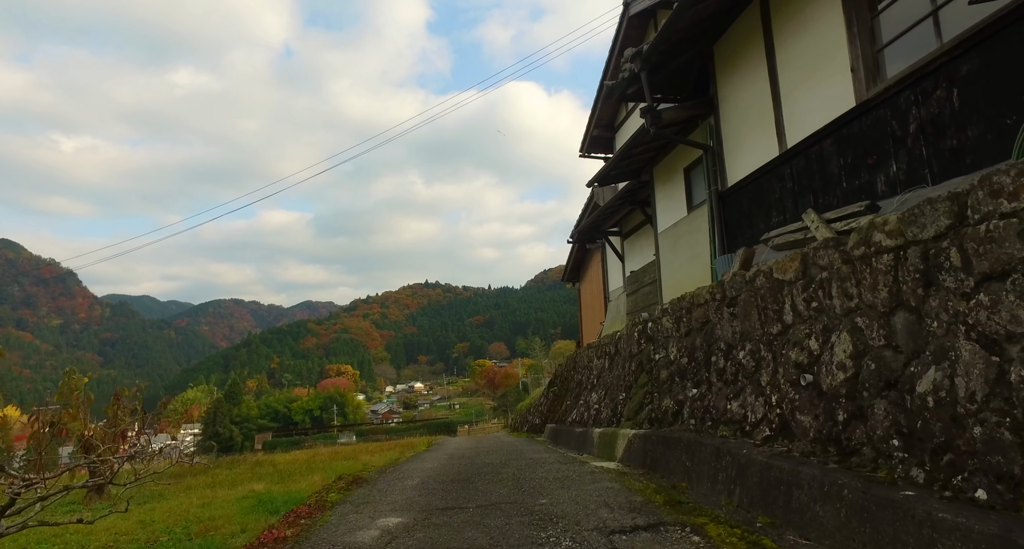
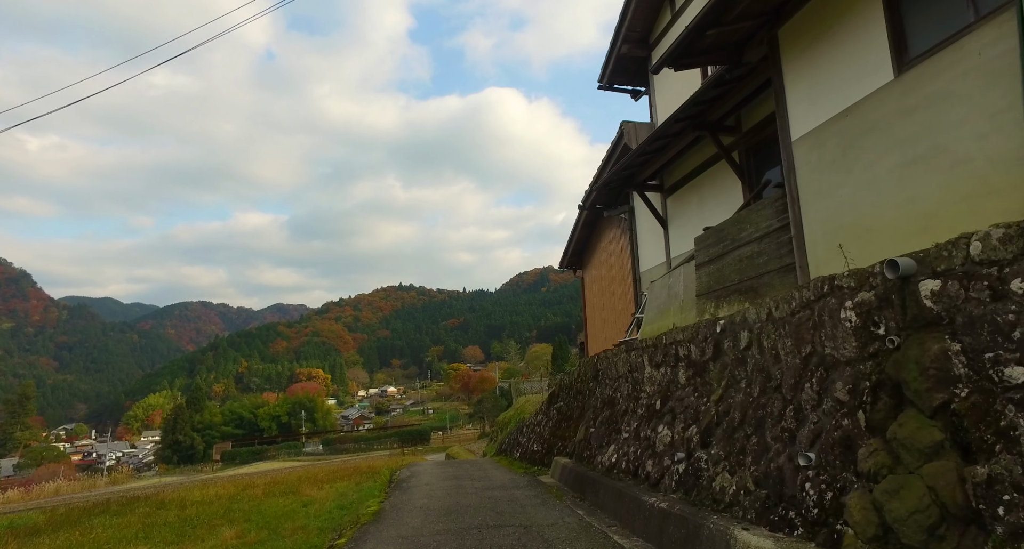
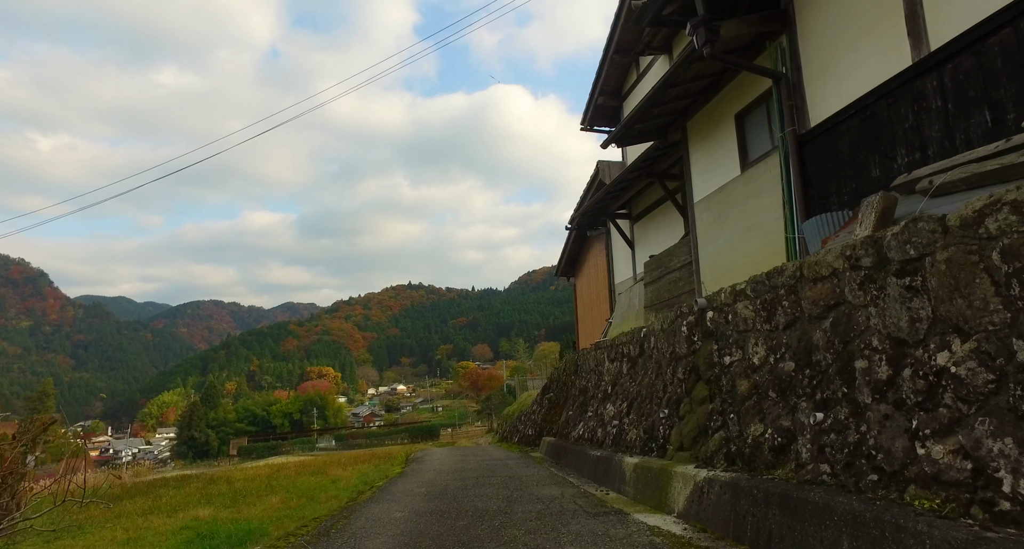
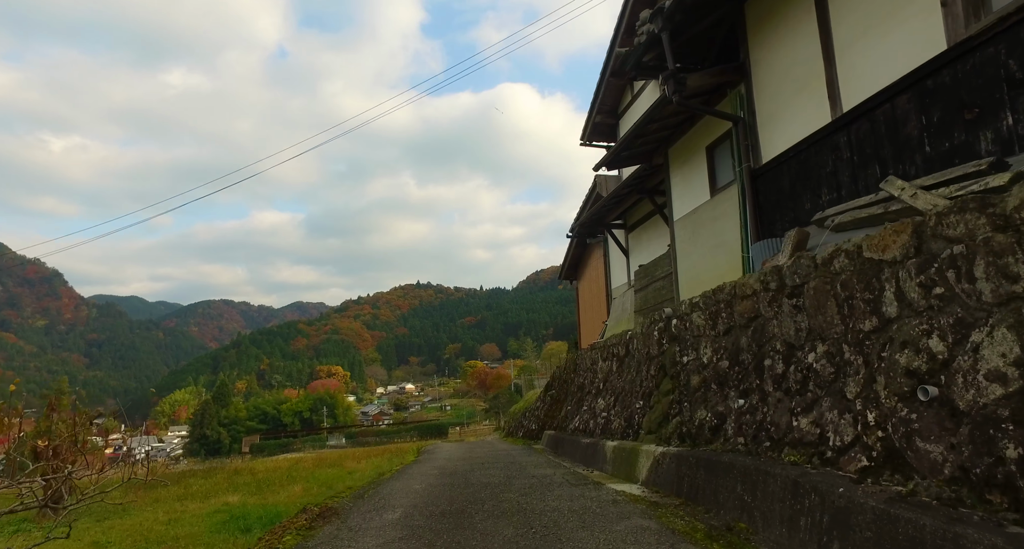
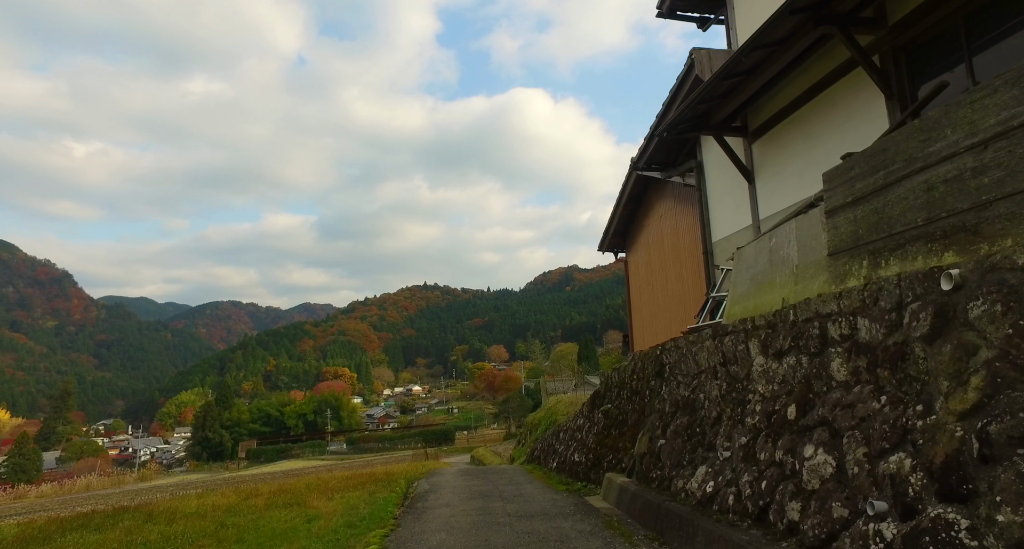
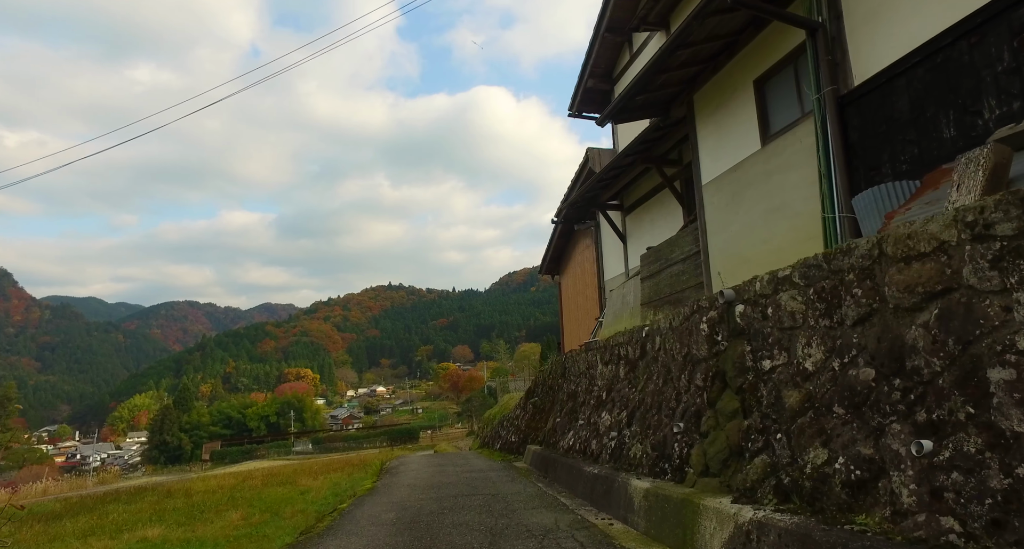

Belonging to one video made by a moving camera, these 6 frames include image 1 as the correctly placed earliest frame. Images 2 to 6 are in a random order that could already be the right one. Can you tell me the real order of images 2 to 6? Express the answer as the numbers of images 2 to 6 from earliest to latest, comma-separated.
4, 3, 6, 2, 5
